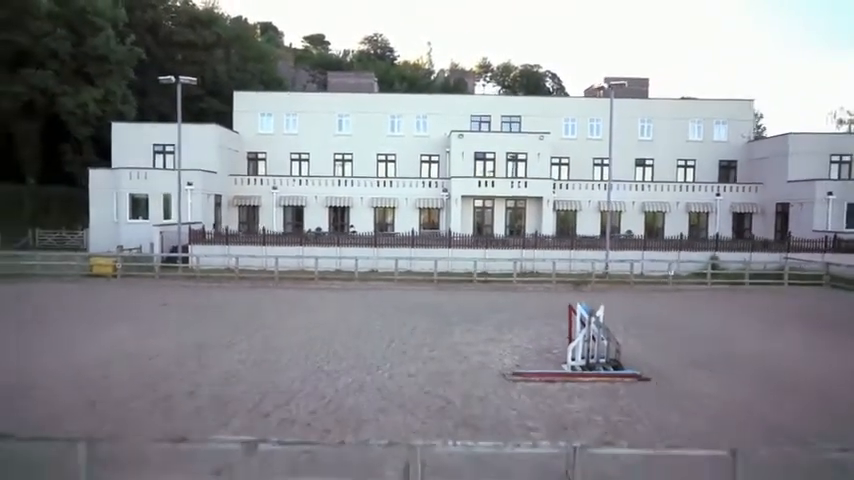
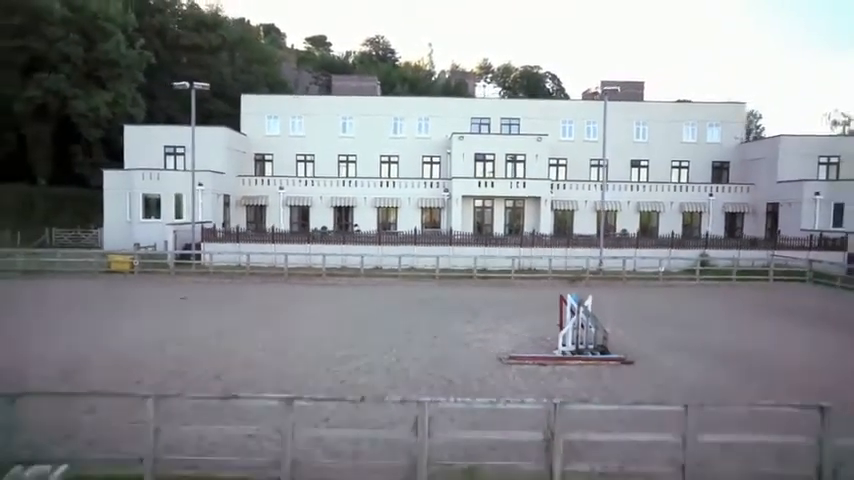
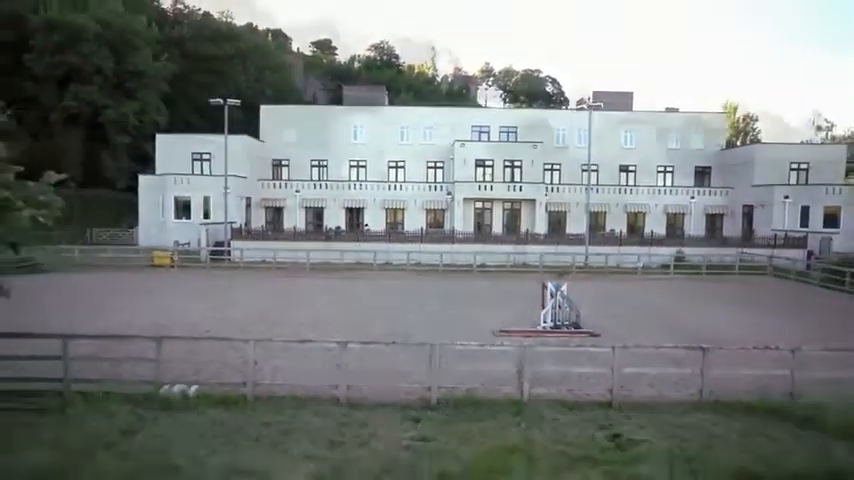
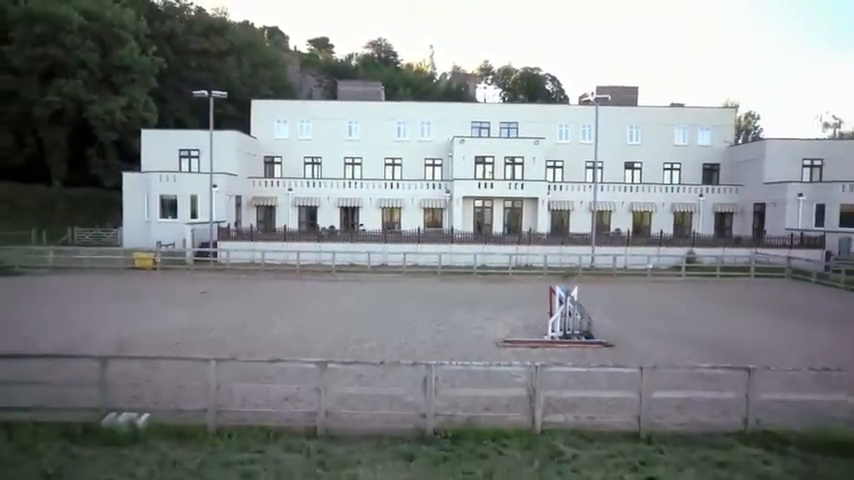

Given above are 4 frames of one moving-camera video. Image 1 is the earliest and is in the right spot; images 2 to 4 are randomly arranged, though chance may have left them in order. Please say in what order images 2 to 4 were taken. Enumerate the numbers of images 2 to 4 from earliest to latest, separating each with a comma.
2, 4, 3
